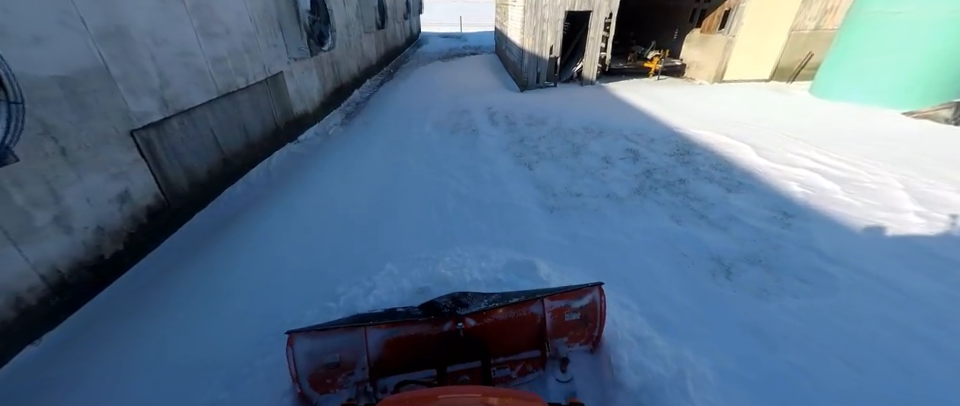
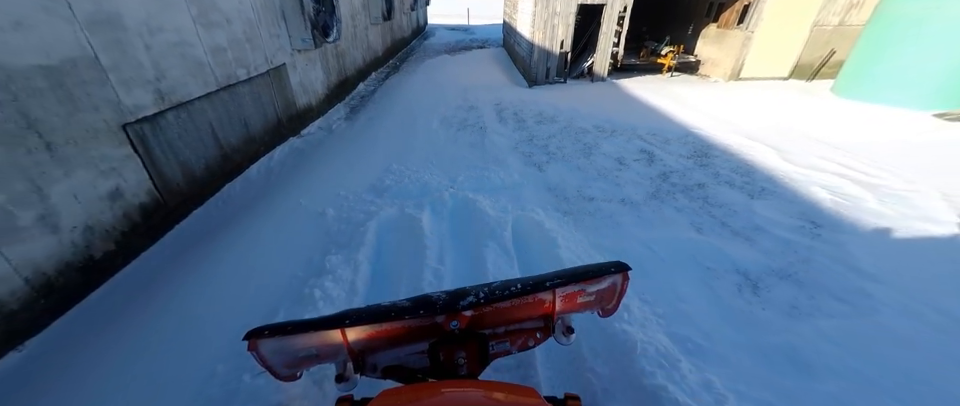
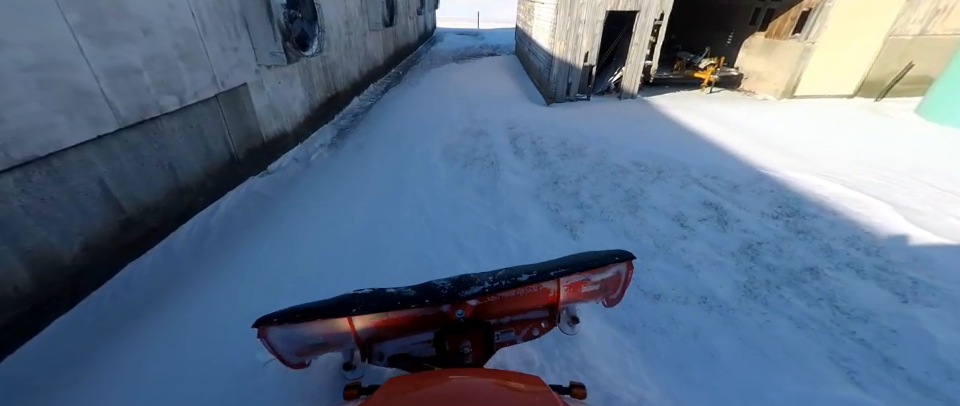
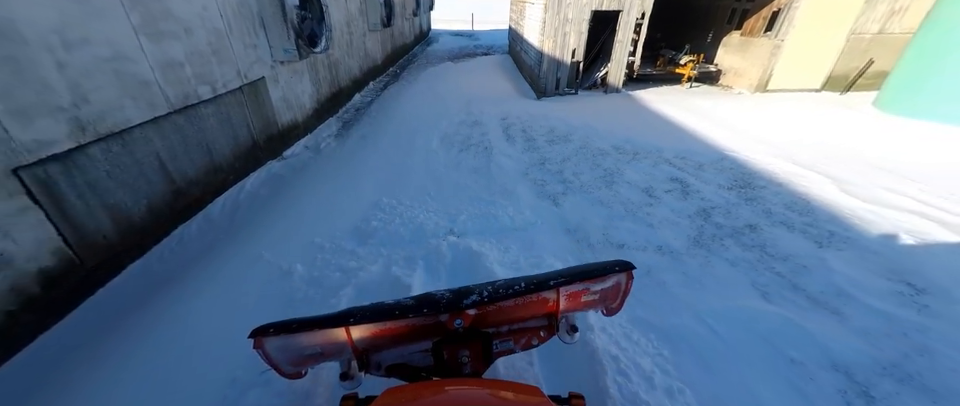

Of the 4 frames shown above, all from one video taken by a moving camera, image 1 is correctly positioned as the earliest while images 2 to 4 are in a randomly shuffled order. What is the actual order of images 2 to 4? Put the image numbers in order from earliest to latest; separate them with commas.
3, 4, 2
